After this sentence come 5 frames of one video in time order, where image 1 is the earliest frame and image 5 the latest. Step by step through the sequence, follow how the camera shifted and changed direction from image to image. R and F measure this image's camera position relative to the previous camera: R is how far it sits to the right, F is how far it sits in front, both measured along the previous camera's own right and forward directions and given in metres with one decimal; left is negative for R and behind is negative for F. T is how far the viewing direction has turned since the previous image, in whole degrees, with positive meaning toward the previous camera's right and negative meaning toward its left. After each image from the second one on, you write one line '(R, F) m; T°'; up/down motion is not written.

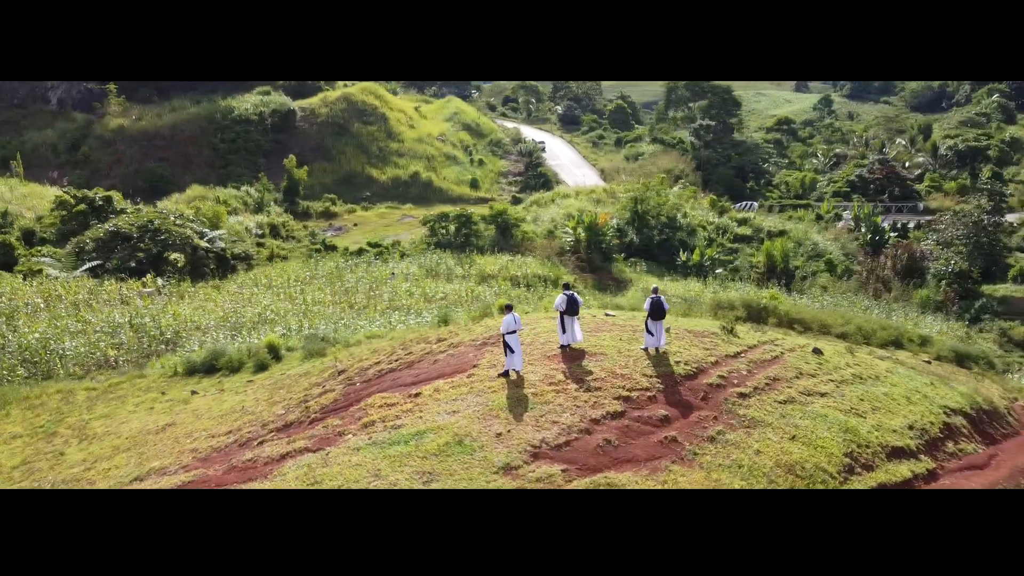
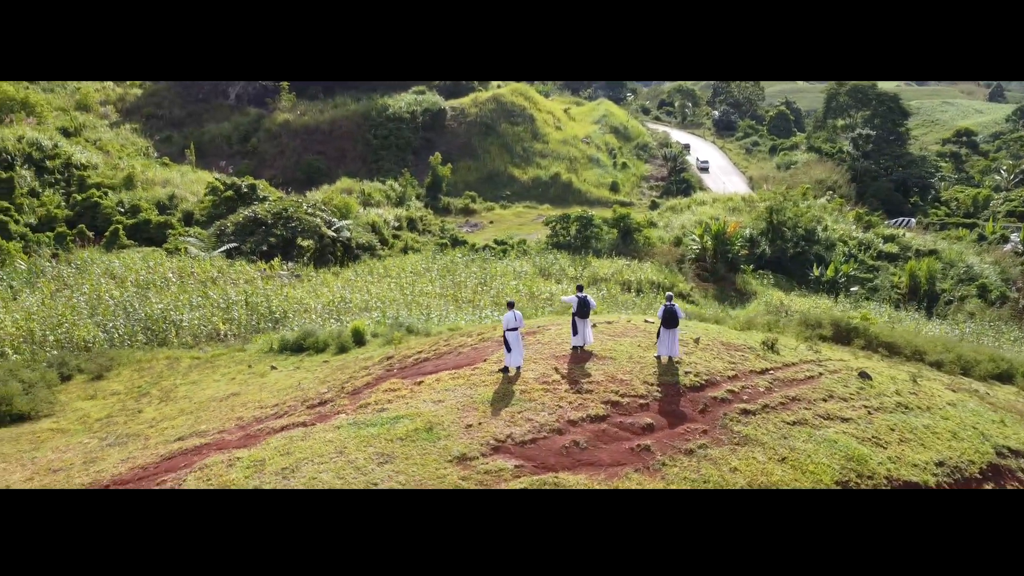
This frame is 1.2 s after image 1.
(+1.3, 0.0) m; -11°
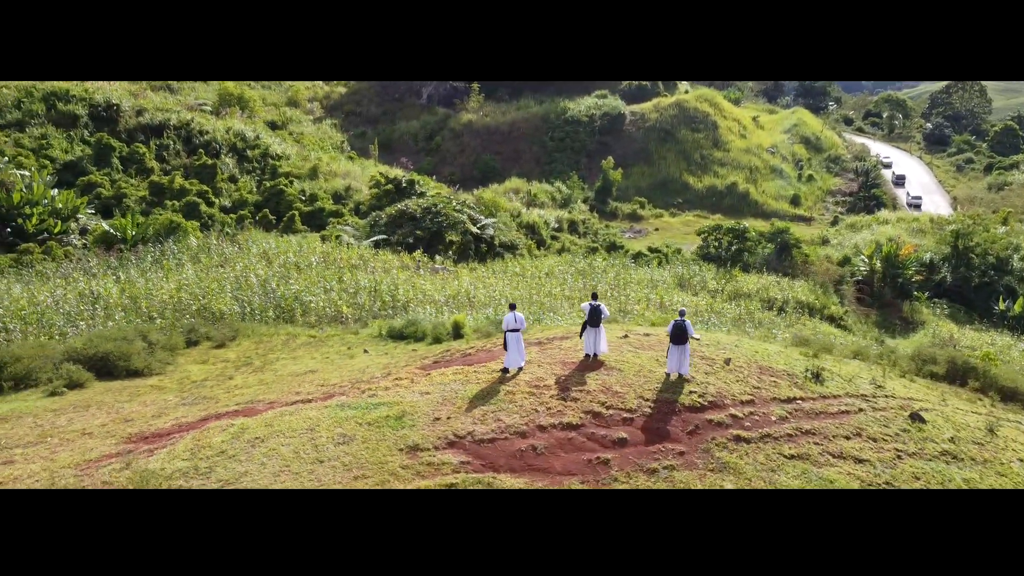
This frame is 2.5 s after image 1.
(+1.6, +0.1) m; -14°
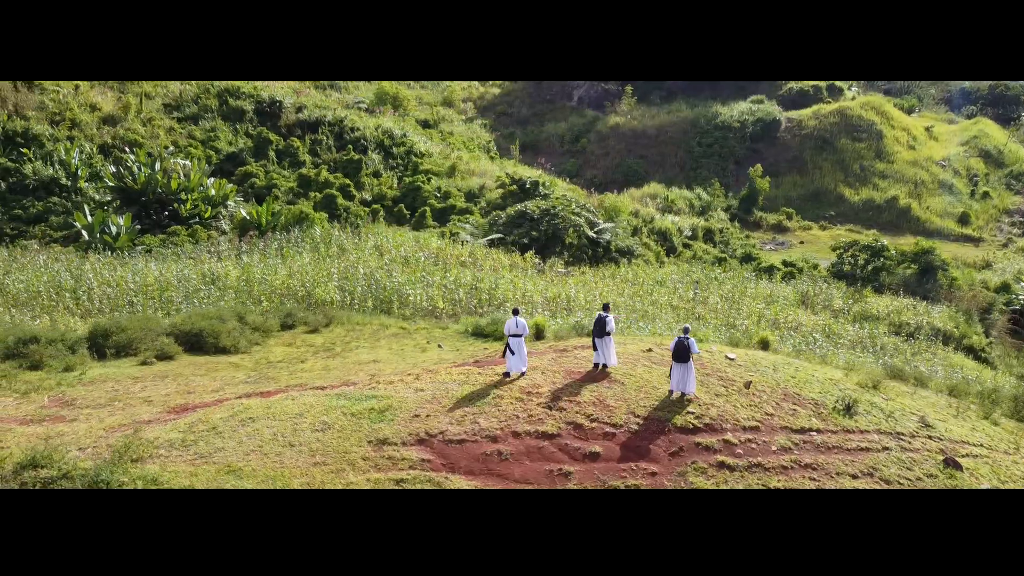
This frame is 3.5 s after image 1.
(+1.3, +0.1) m; -11°
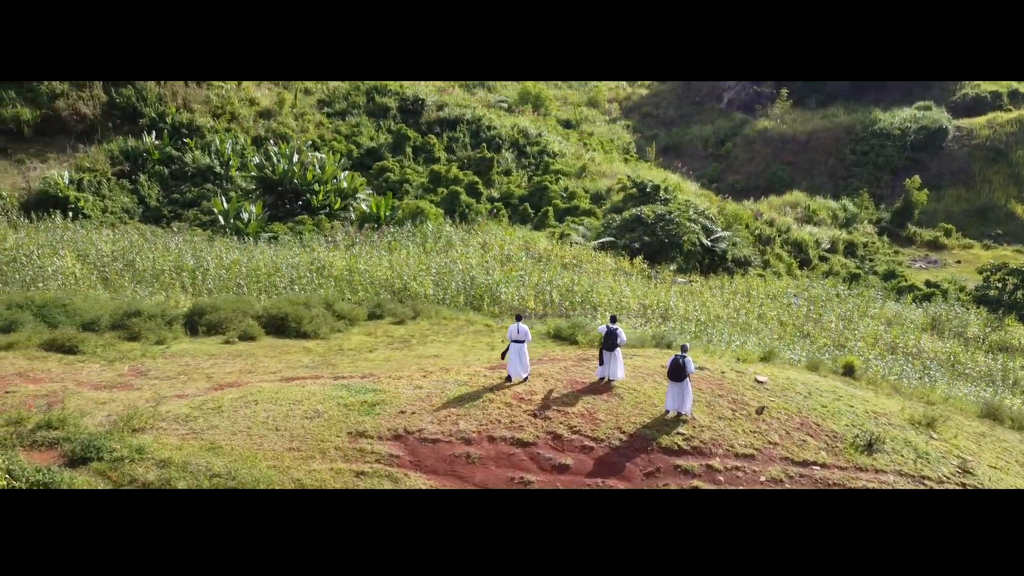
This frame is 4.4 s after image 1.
(+1.2, +0.1) m; -11°
